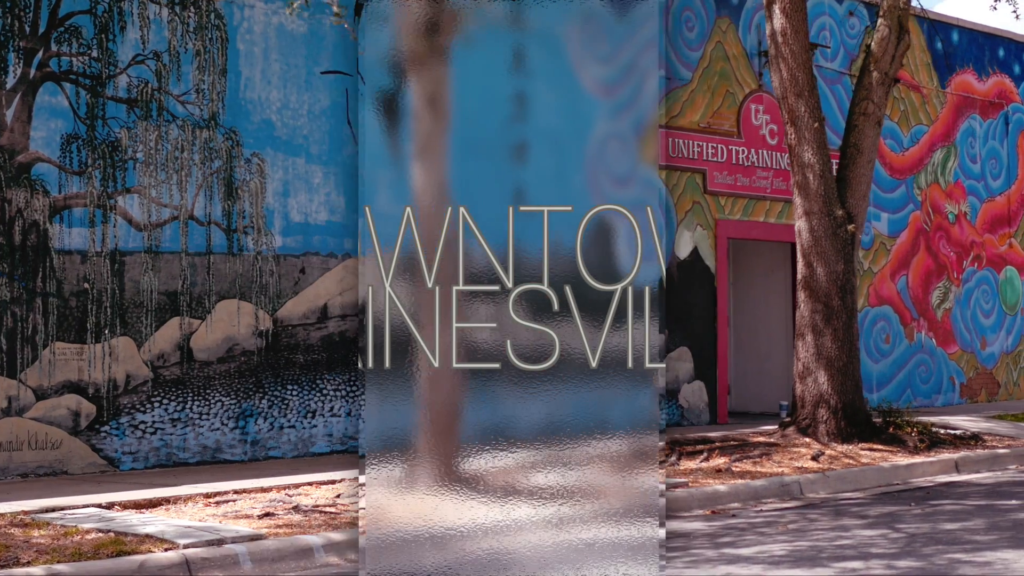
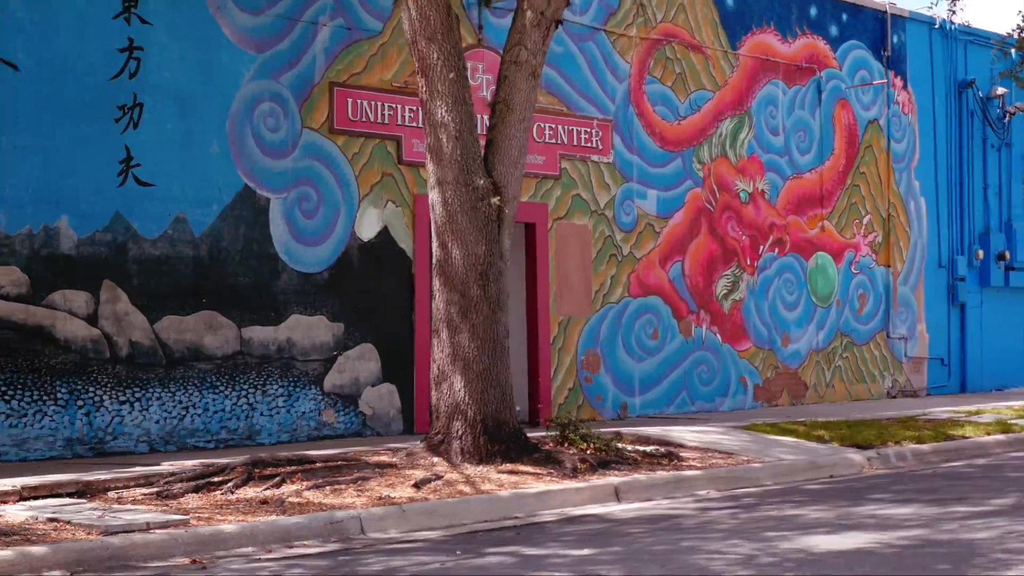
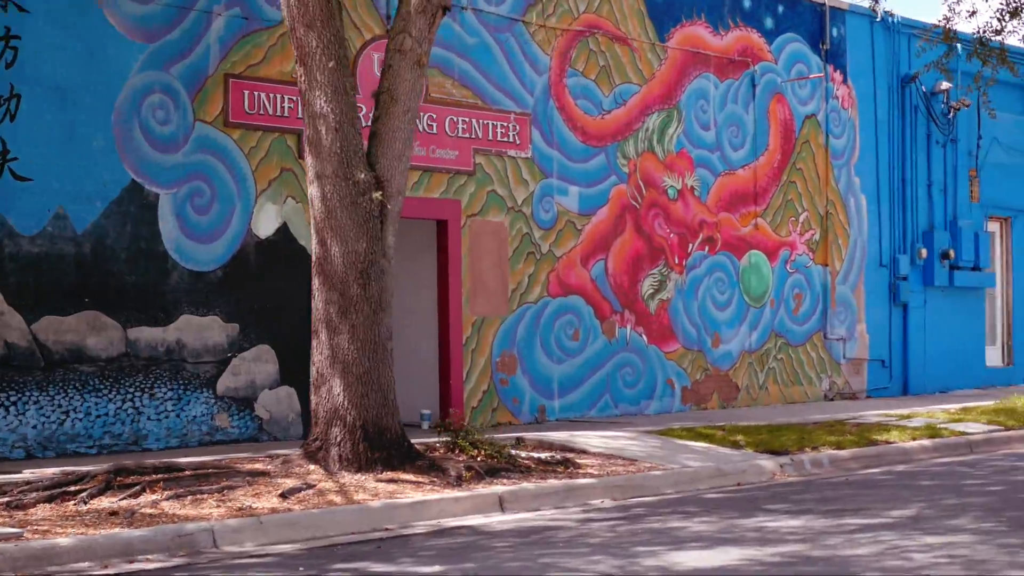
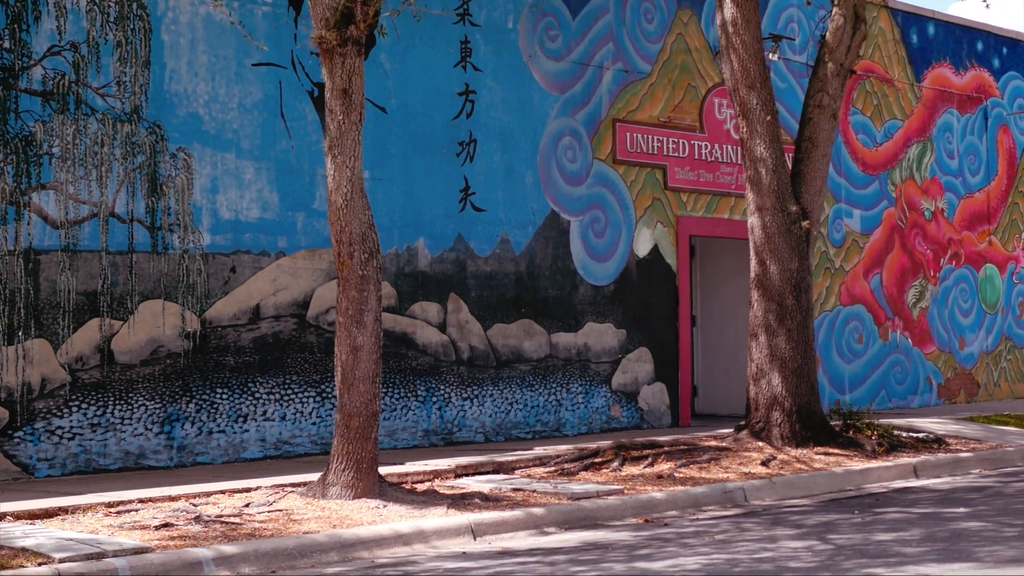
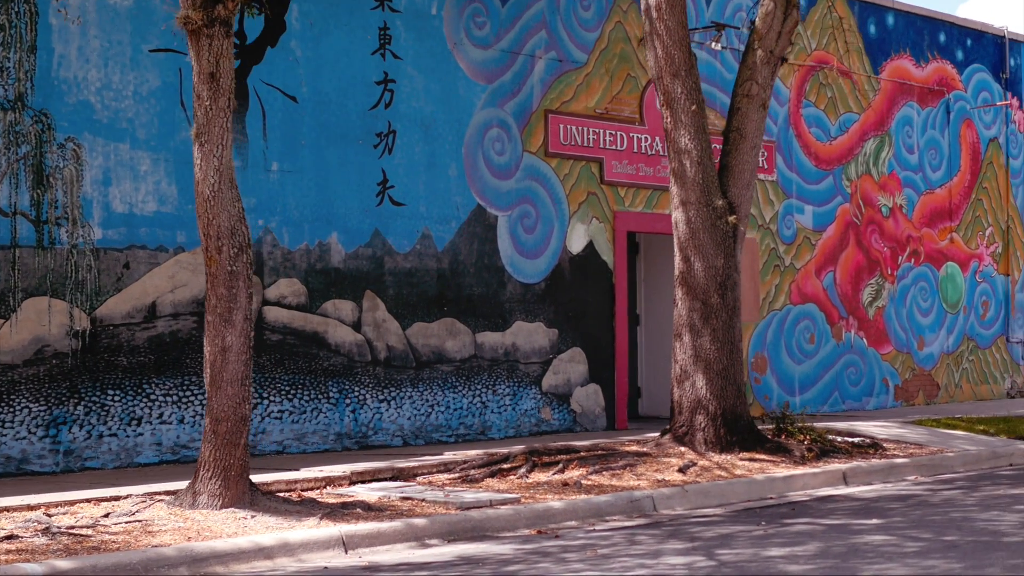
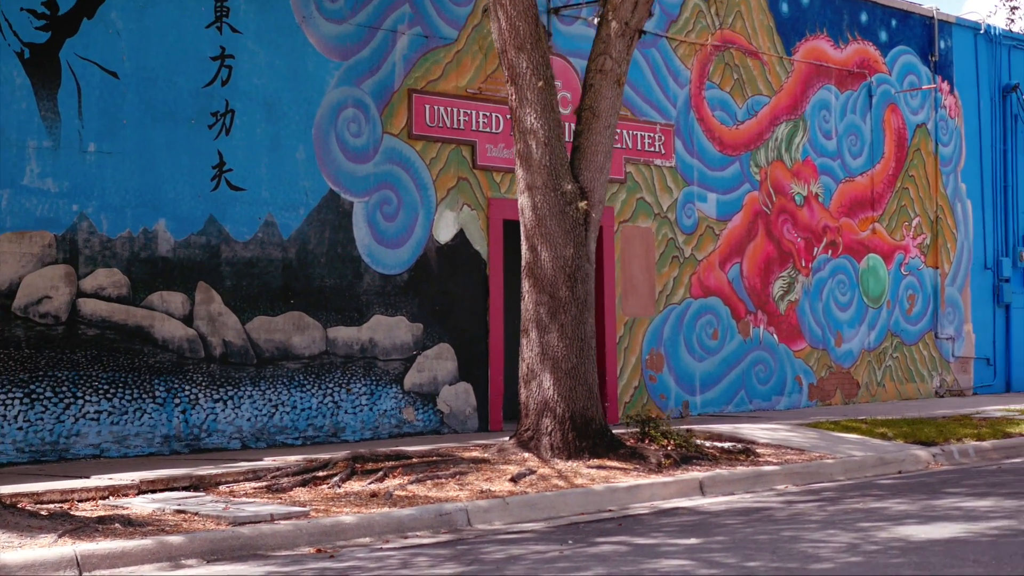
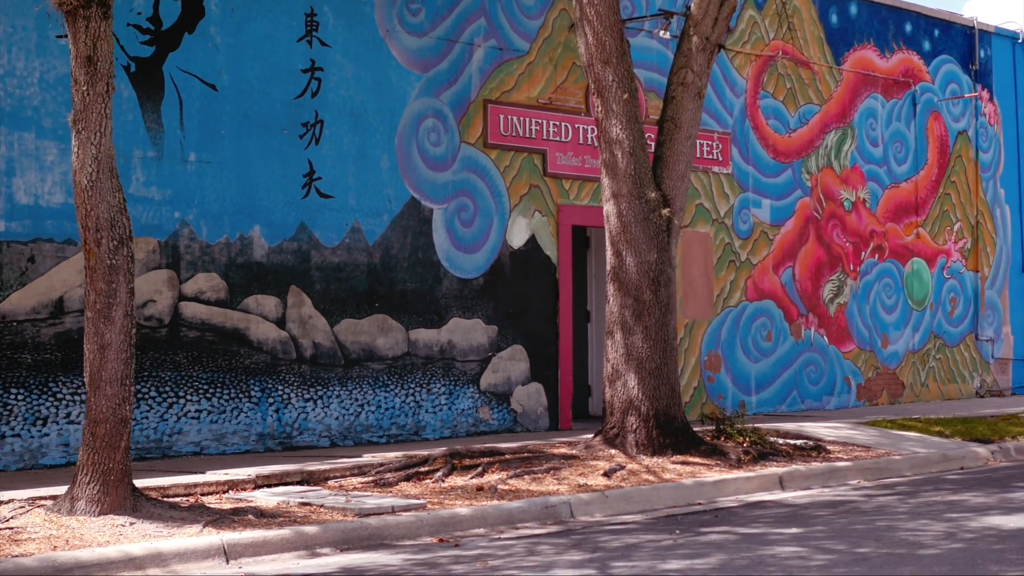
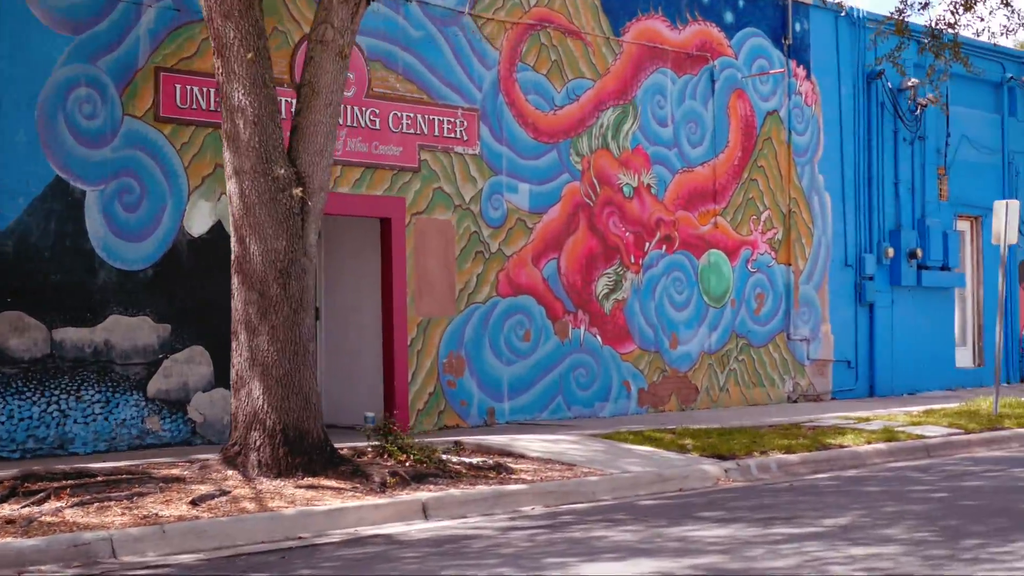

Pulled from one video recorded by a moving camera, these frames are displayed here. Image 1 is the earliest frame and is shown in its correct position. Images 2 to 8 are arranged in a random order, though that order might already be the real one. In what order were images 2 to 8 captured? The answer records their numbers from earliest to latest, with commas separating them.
4, 5, 7, 6, 2, 3, 8
